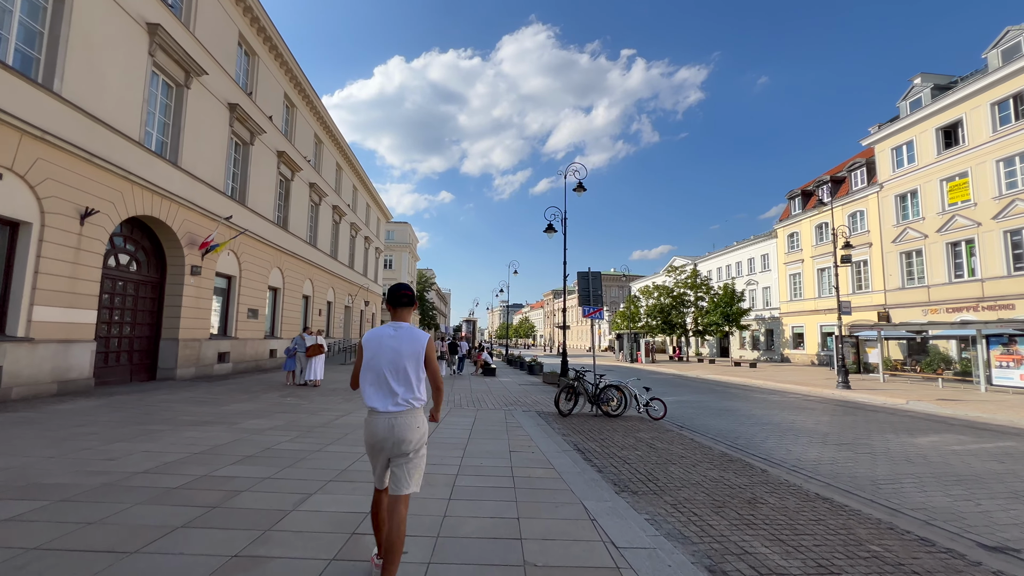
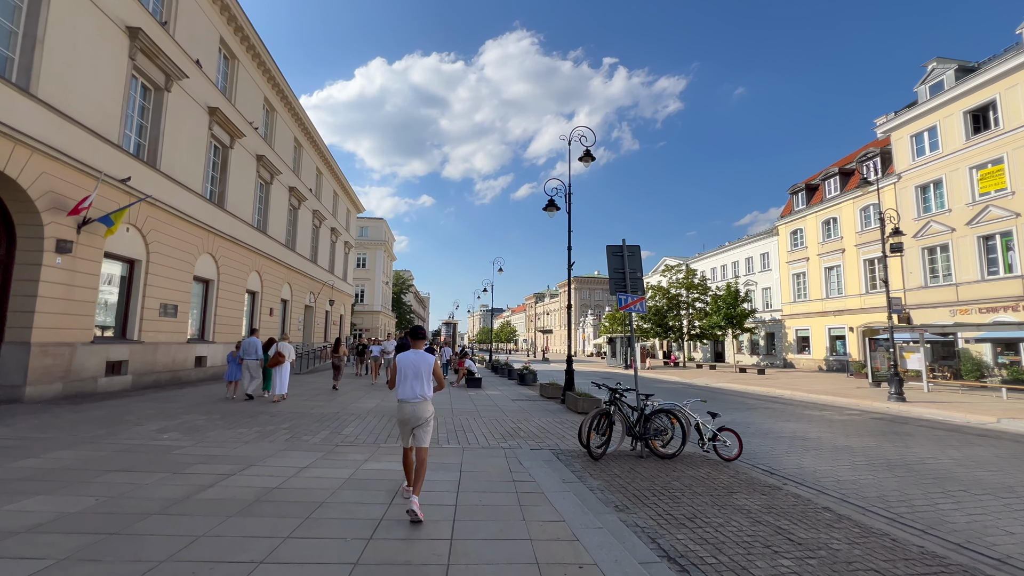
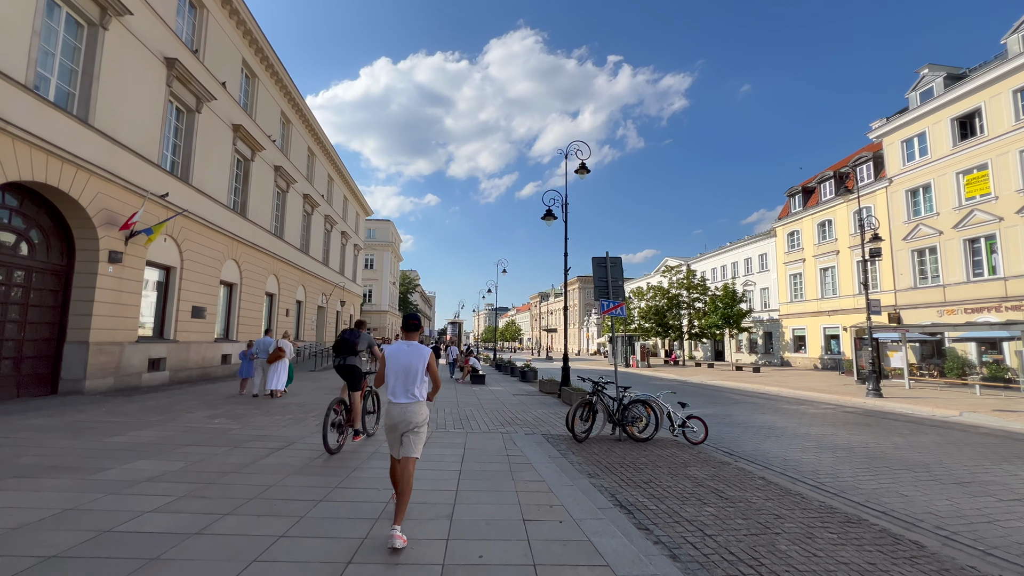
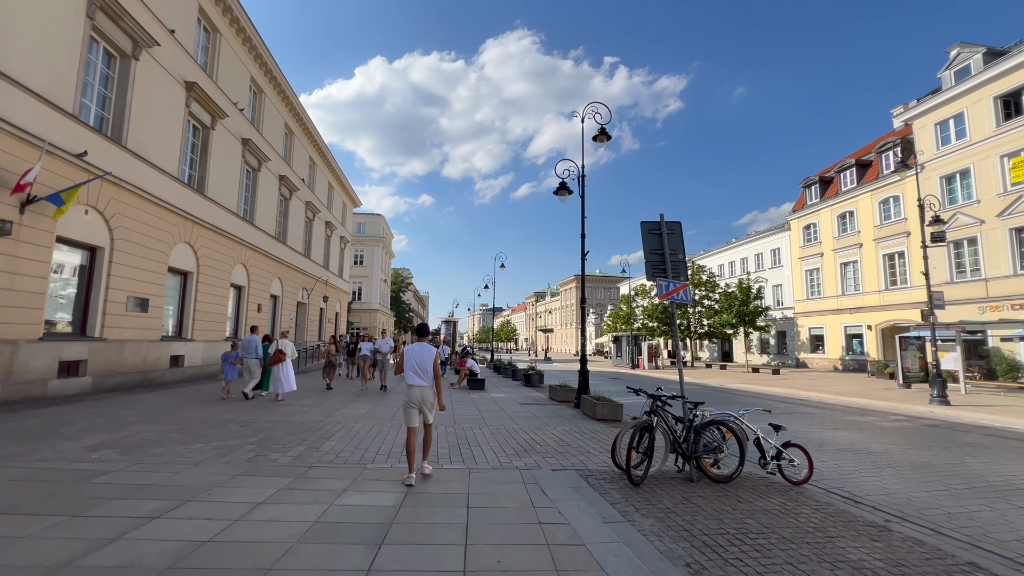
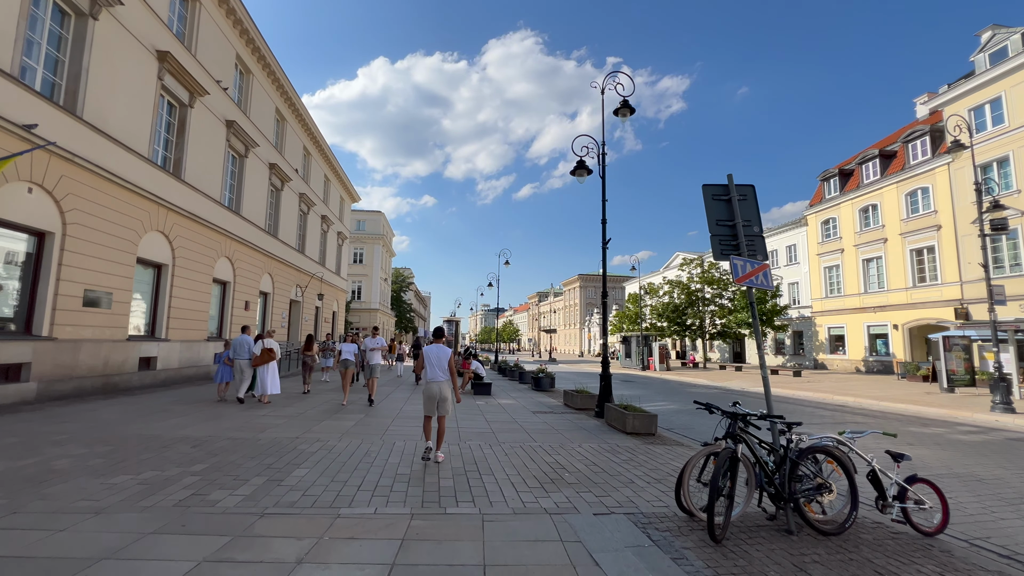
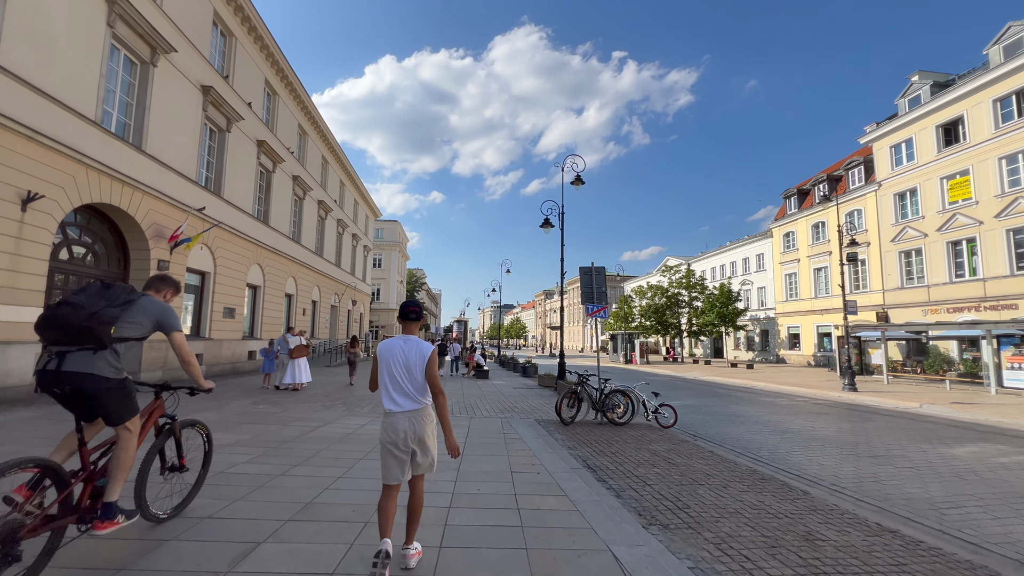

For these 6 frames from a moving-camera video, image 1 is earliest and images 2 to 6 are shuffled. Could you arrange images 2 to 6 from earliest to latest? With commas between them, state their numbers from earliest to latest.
6, 3, 2, 4, 5
